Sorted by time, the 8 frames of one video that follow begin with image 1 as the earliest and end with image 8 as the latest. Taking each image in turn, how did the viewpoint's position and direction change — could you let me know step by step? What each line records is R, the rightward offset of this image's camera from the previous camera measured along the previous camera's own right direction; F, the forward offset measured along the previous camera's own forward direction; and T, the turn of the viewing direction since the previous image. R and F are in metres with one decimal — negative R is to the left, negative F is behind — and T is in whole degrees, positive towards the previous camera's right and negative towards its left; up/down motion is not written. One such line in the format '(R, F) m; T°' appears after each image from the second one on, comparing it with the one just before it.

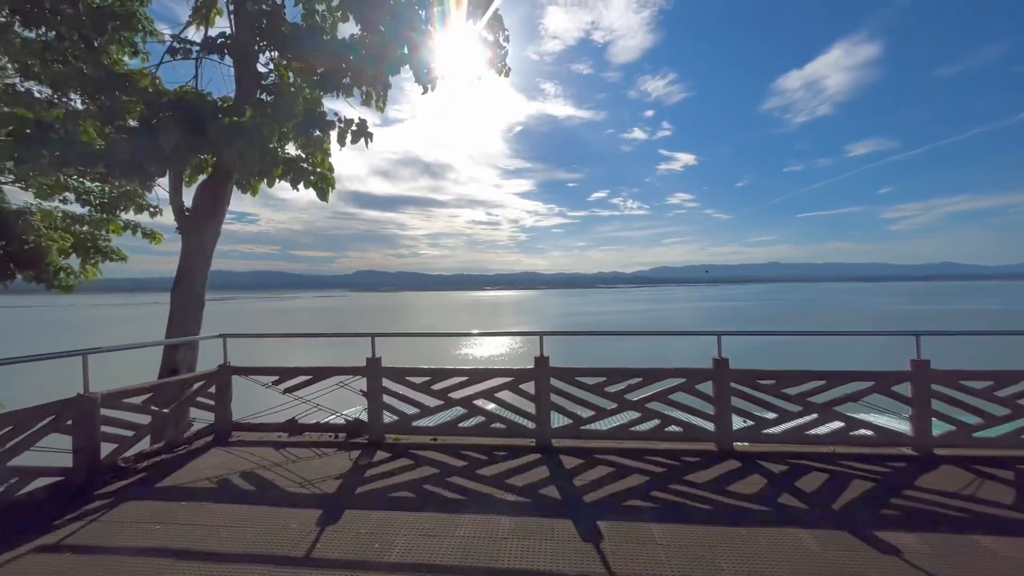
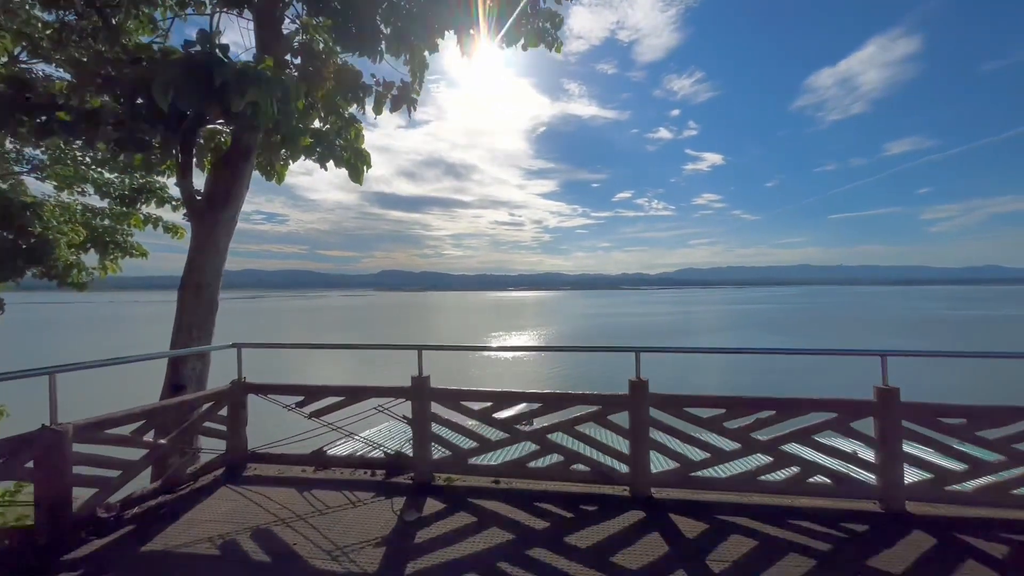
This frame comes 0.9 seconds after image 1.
(-0.4, +0.9) m; -3°
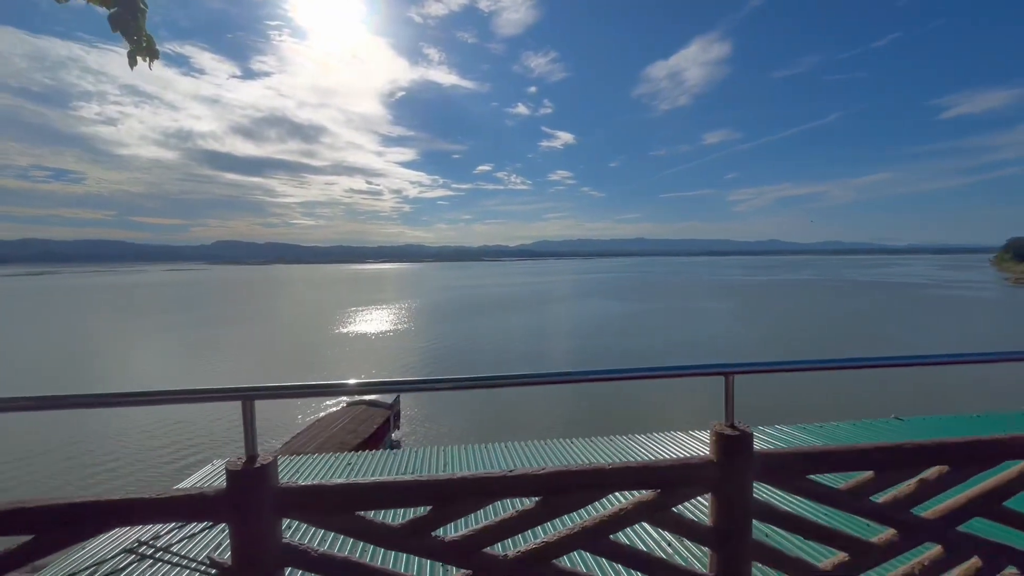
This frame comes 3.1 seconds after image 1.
(-0.3, +1.9) m; +16°
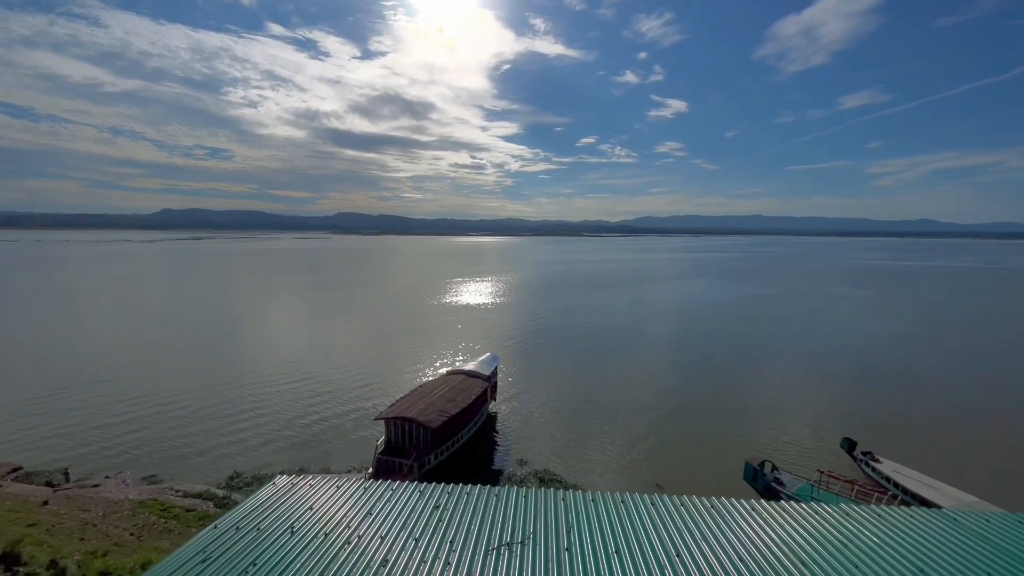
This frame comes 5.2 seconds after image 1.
(-0.5, +1.5) m; -12°
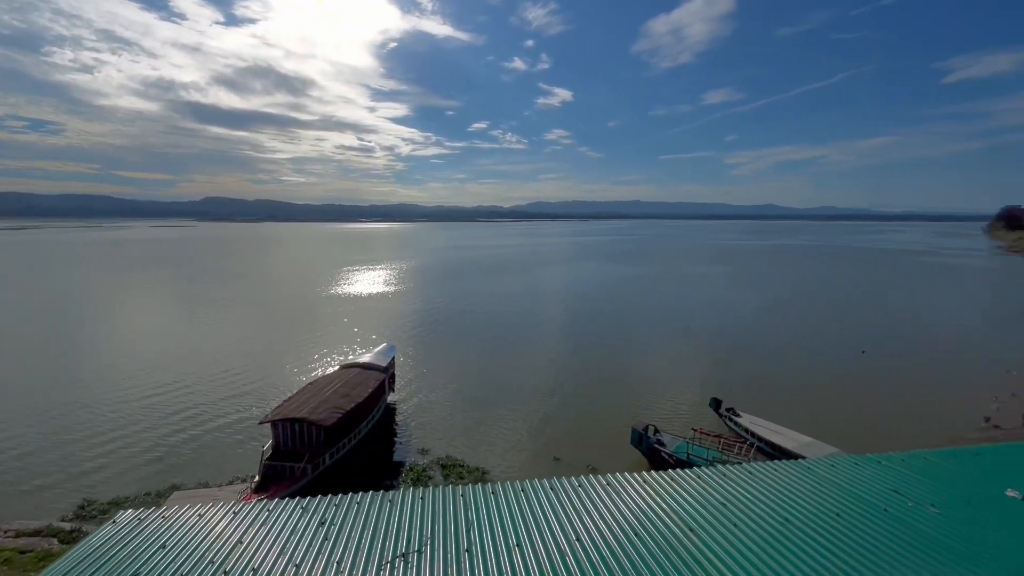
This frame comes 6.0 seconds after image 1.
(+0.1, +0.2) m; +12°
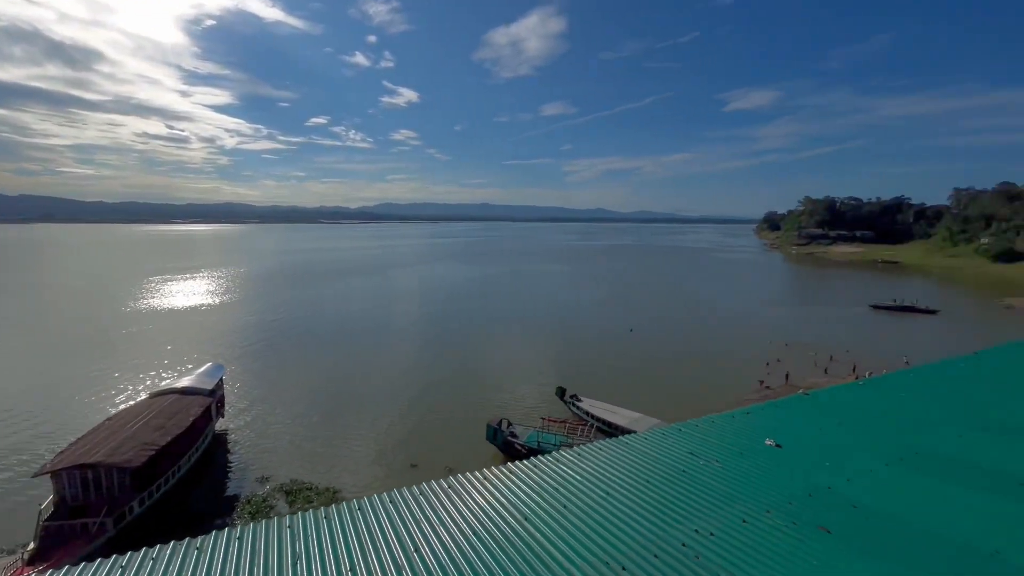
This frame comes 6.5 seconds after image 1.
(+0.2, 0.0) m; +17°
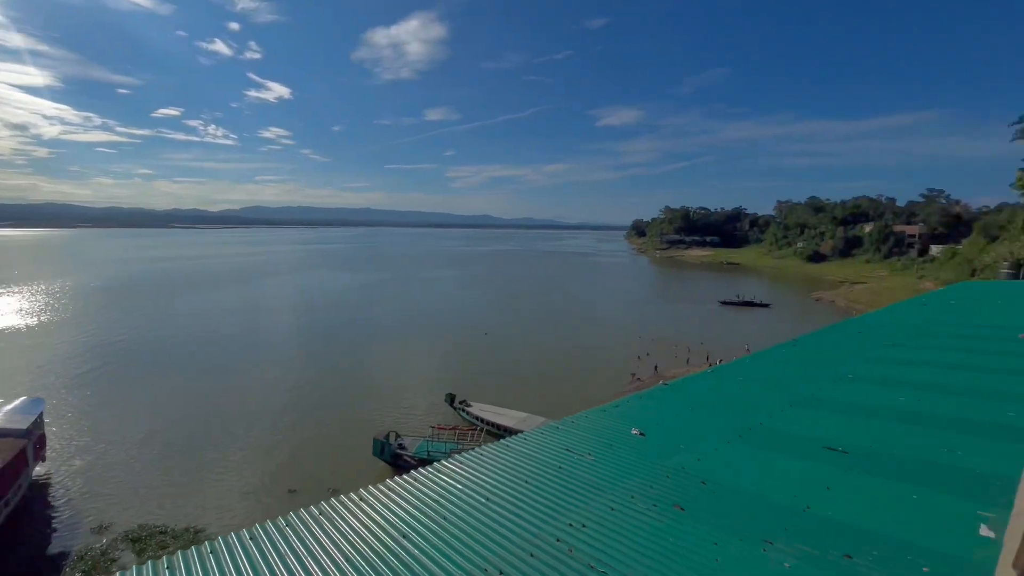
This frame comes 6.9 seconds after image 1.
(+0.1, 0.0) m; +13°
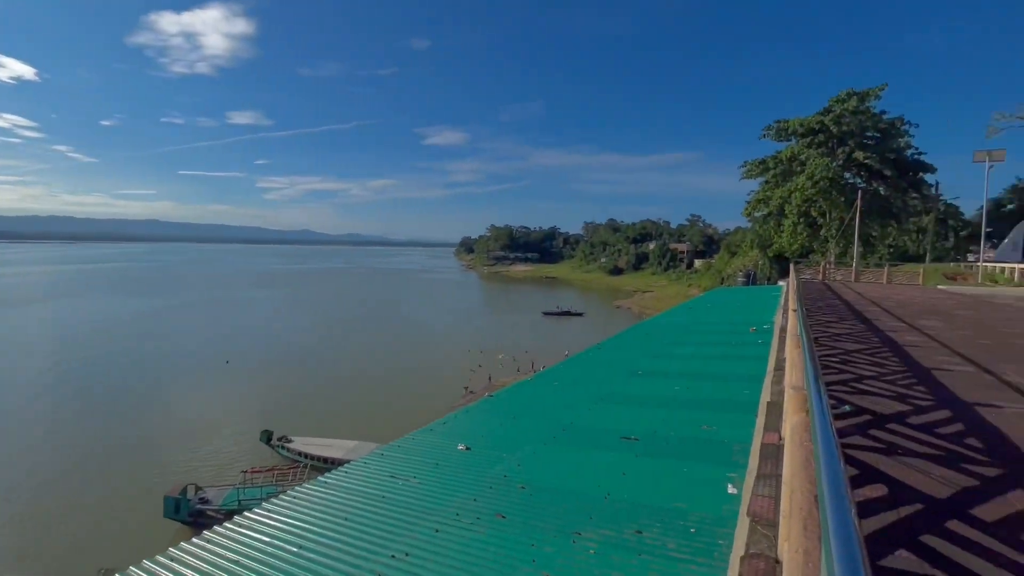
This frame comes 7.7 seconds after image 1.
(+0.1, 0.0) m; +20°
